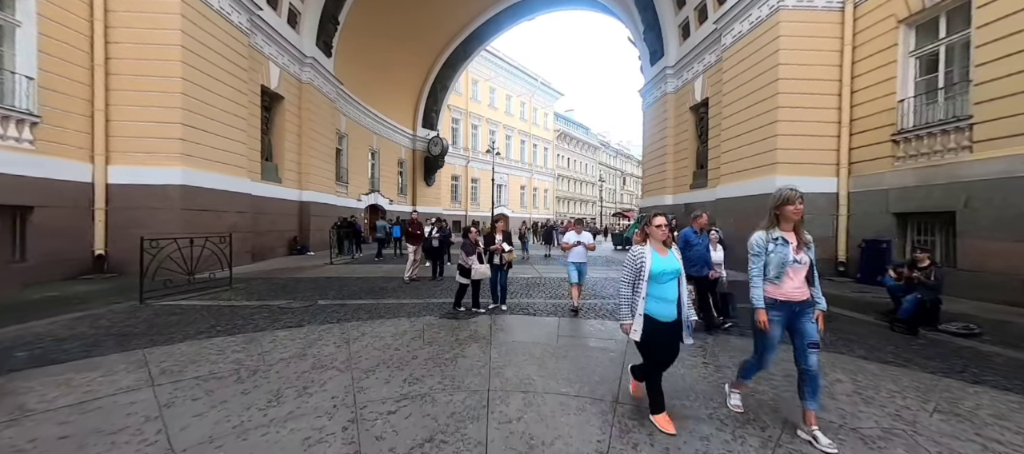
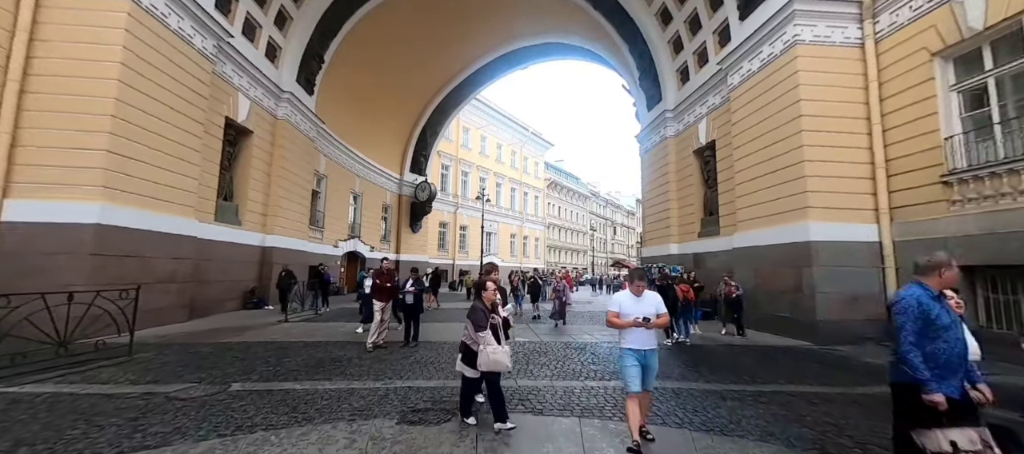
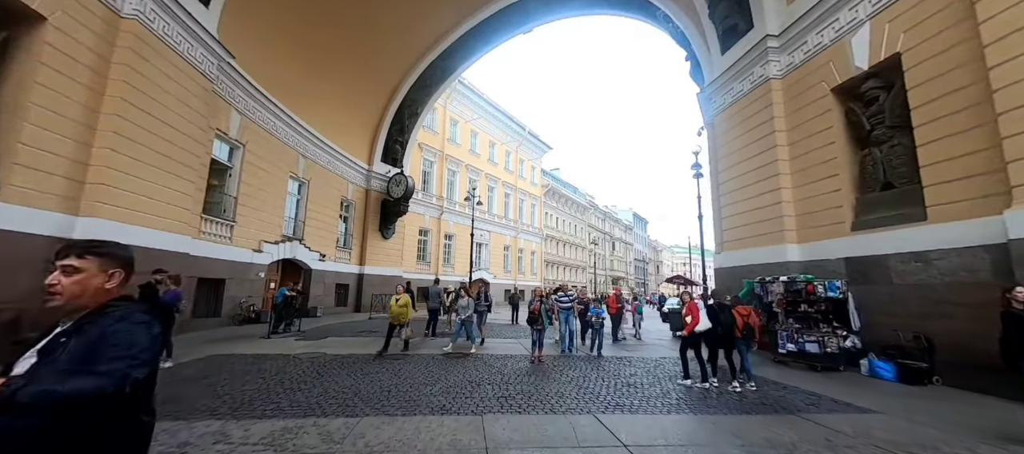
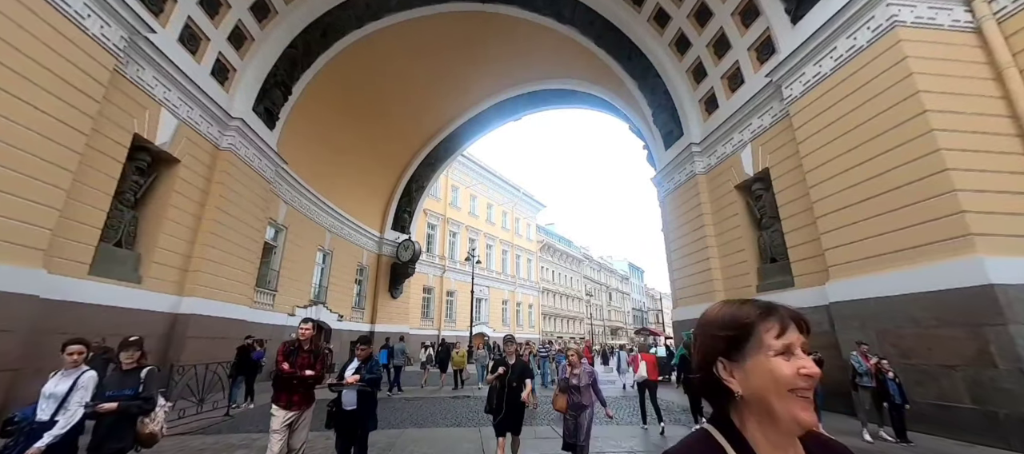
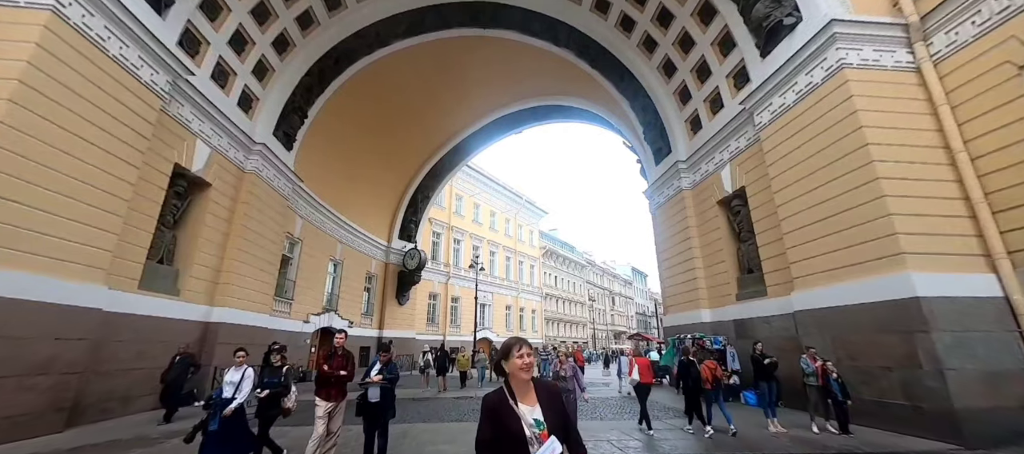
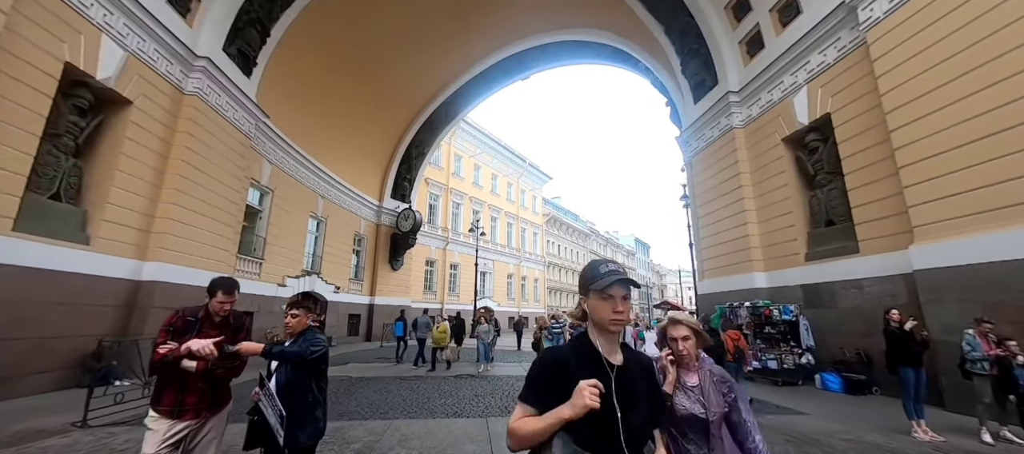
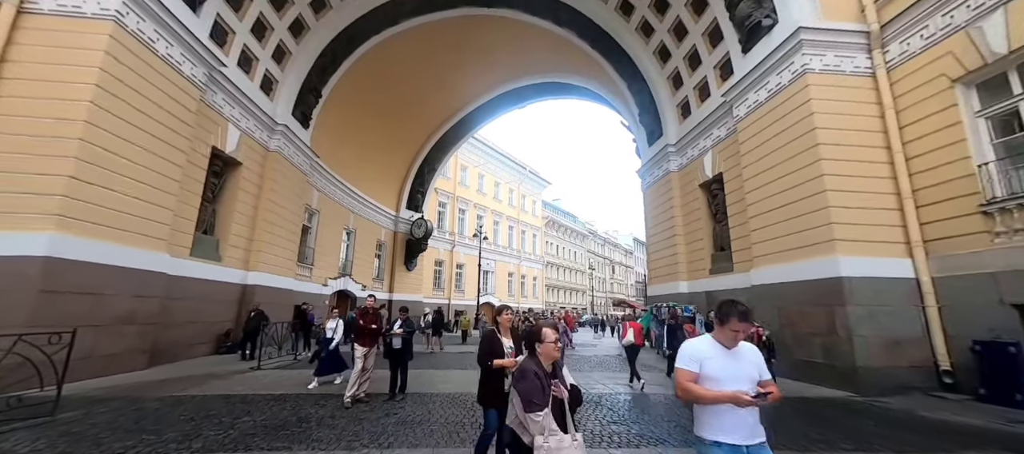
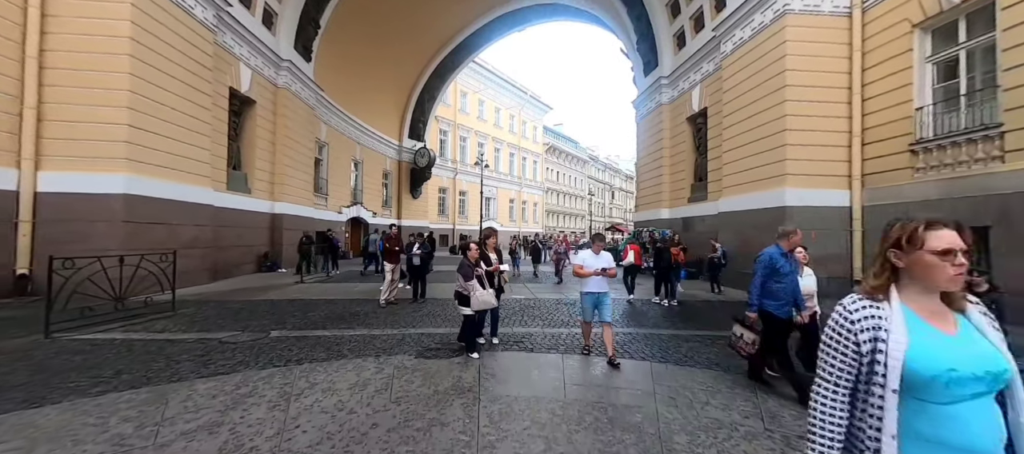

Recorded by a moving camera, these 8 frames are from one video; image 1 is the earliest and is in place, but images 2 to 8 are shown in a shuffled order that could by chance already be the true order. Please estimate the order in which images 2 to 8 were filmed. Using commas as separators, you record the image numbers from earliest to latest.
8, 2, 7, 5, 4, 6, 3
